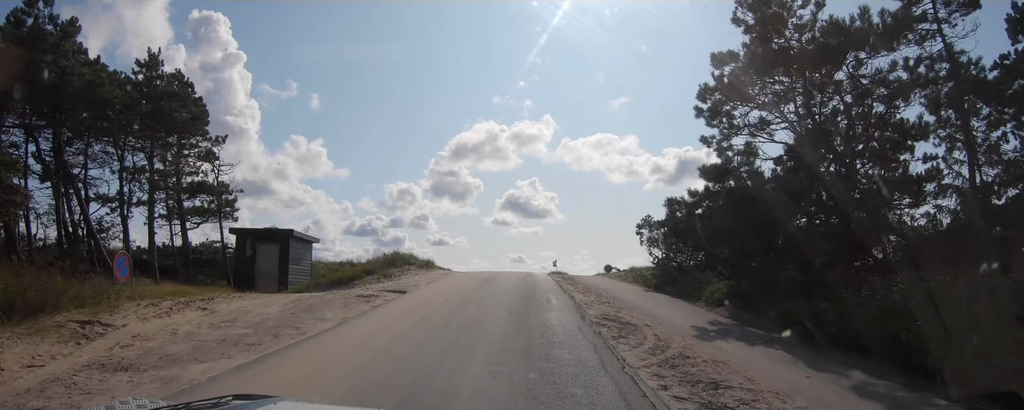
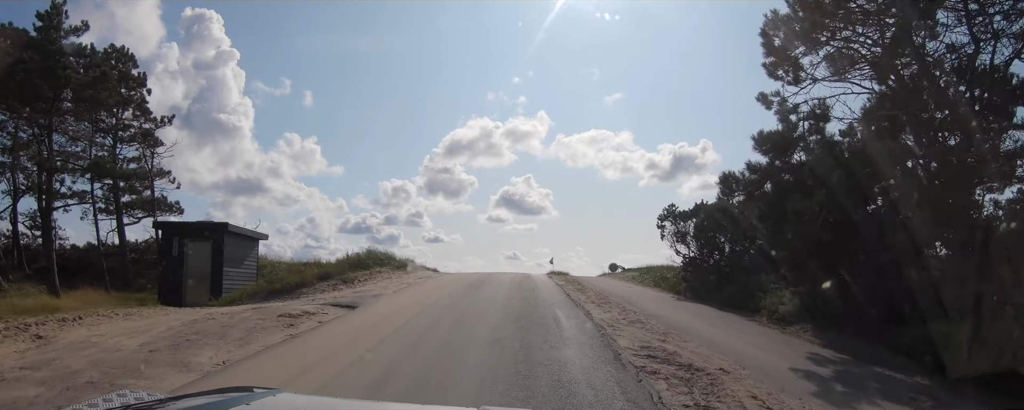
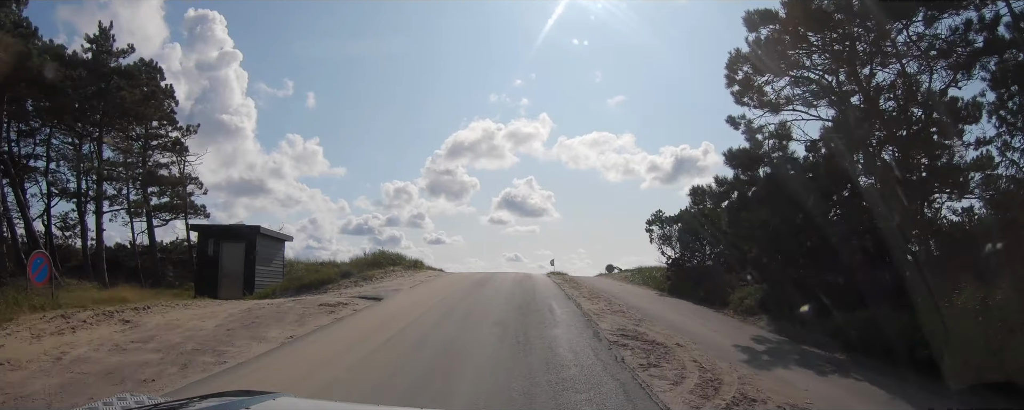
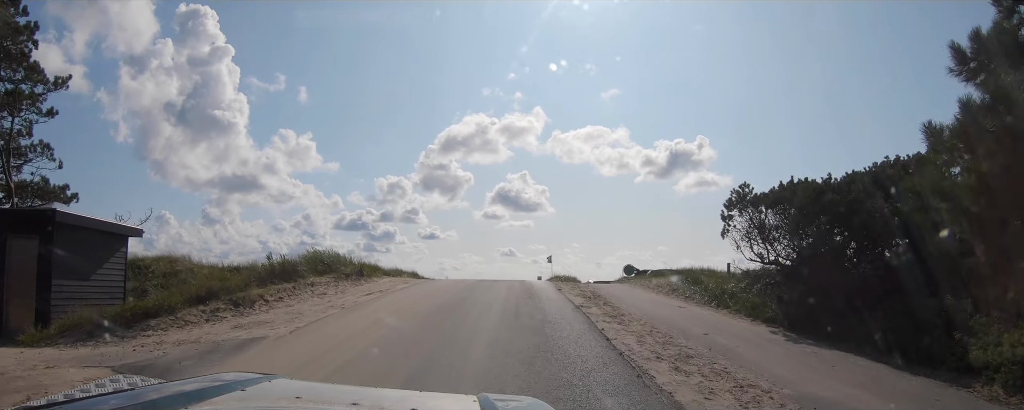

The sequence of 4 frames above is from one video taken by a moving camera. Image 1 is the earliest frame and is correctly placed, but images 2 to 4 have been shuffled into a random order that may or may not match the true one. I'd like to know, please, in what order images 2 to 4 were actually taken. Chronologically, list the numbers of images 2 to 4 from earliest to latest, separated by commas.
3, 2, 4
